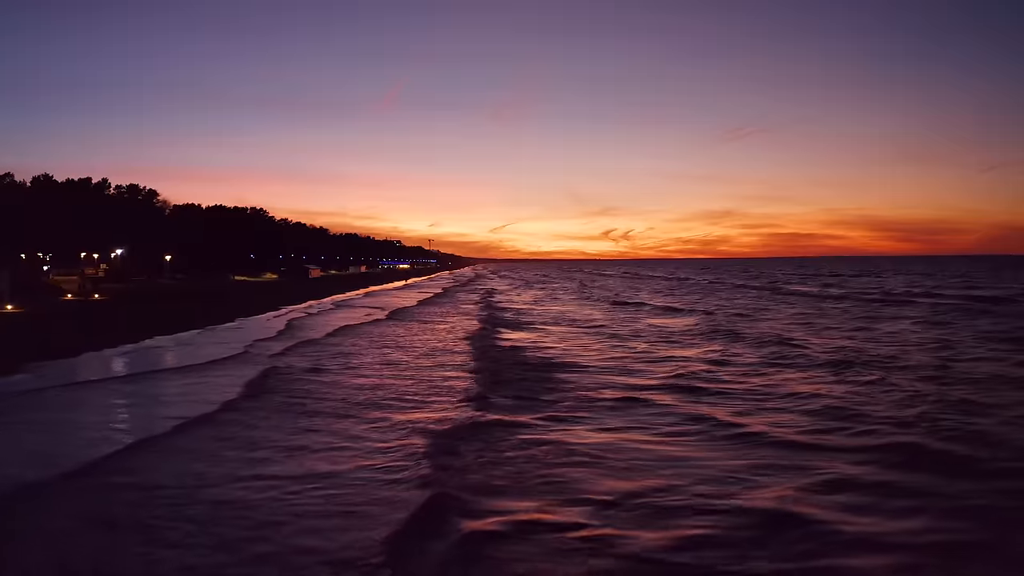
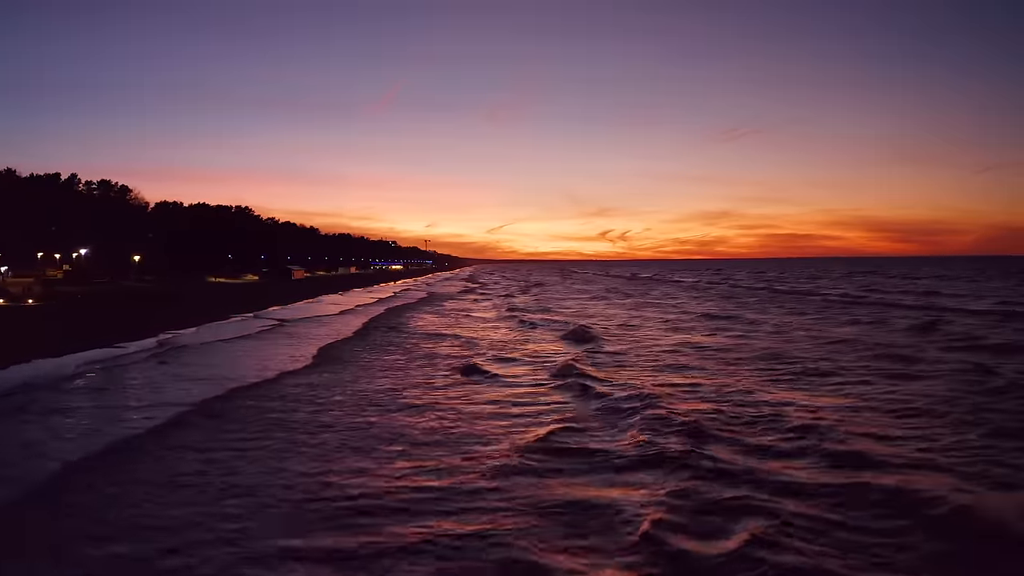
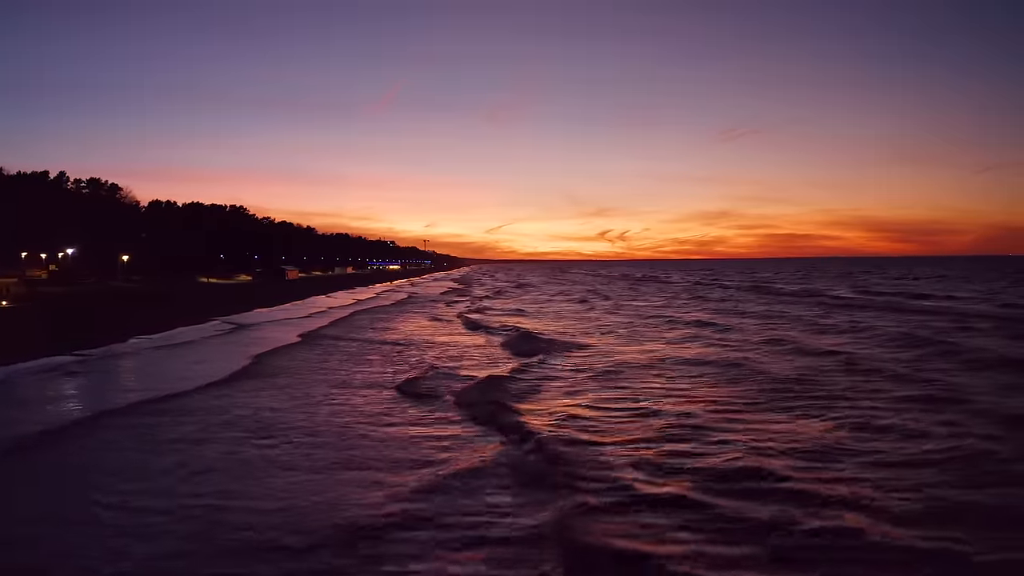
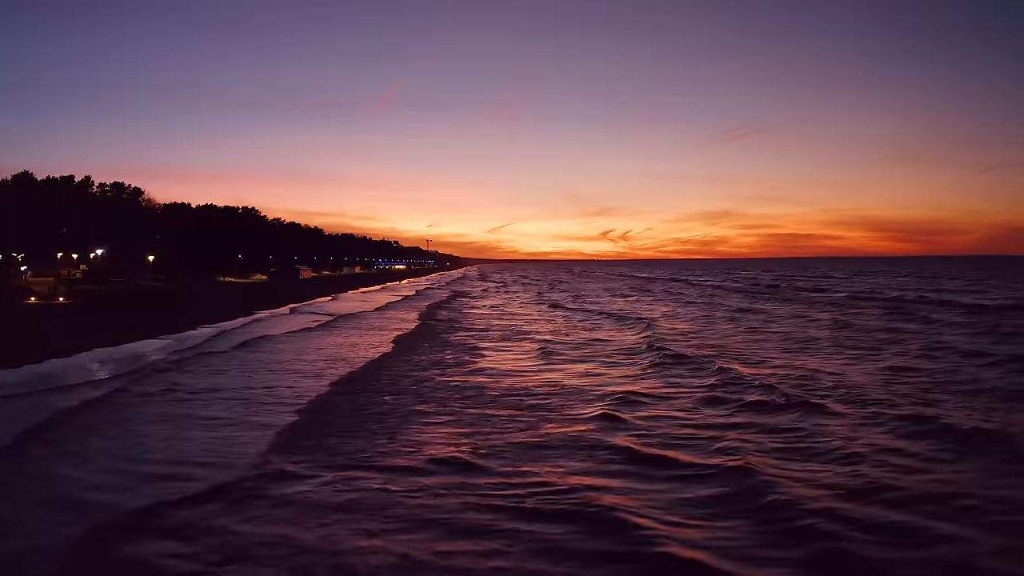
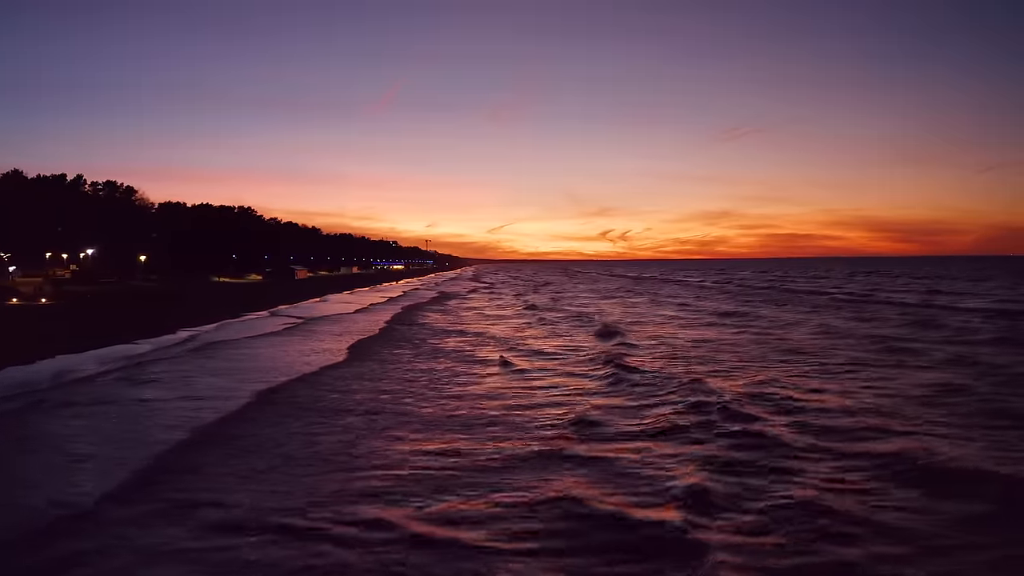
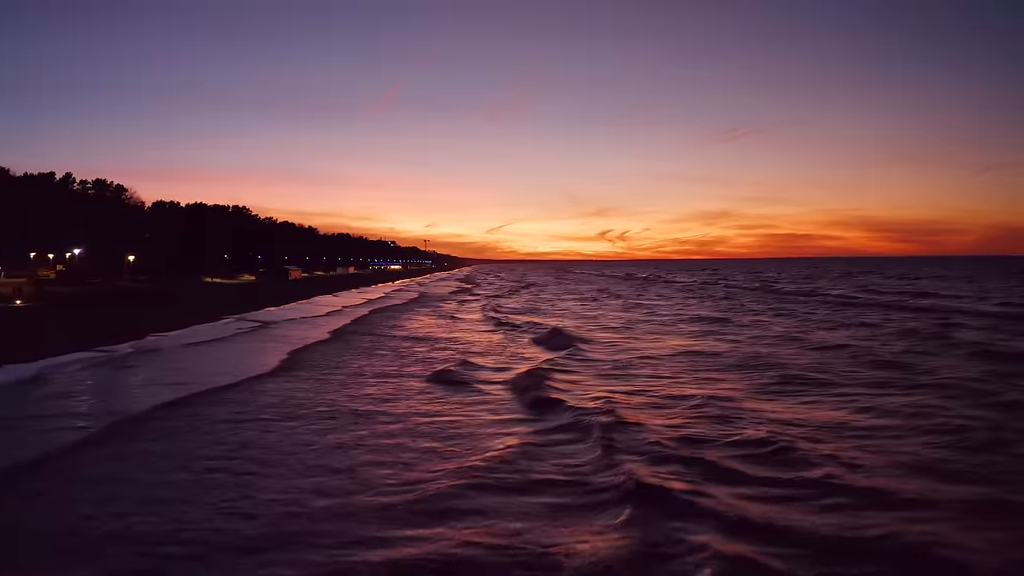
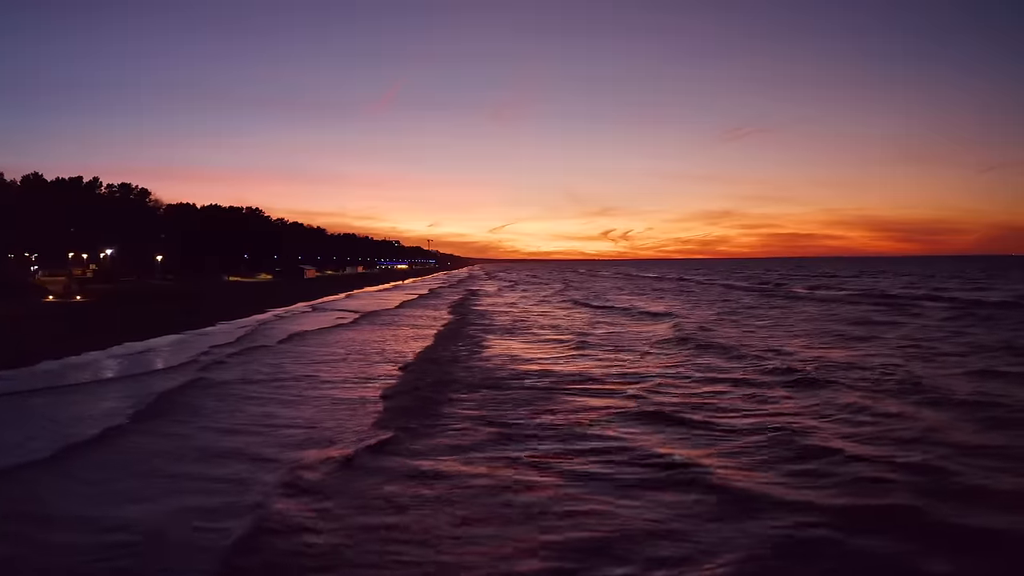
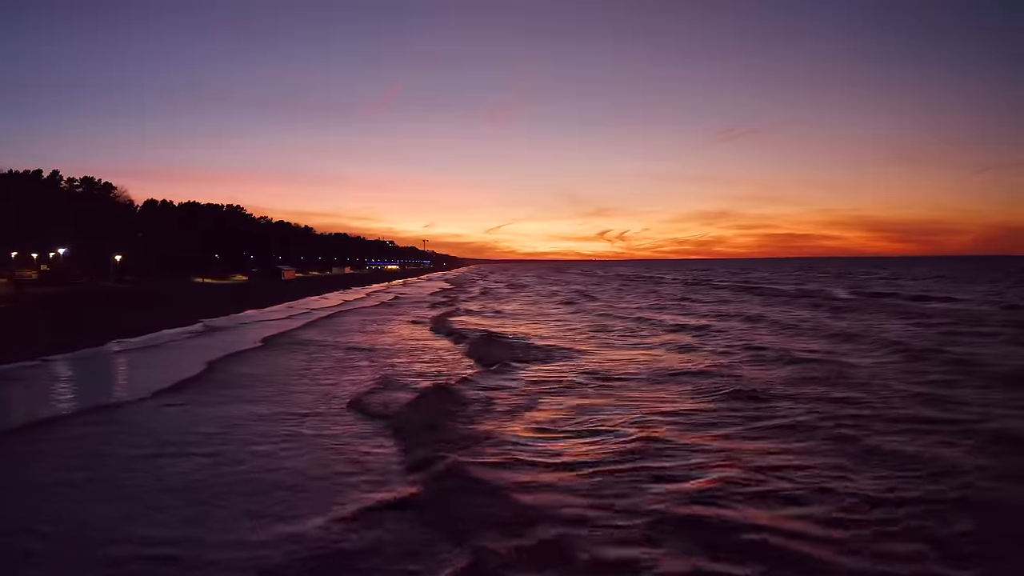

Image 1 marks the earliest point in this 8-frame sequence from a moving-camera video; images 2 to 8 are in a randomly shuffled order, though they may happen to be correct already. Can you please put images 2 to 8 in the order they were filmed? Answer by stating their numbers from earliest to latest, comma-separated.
7, 4, 5, 2, 6, 3, 8
